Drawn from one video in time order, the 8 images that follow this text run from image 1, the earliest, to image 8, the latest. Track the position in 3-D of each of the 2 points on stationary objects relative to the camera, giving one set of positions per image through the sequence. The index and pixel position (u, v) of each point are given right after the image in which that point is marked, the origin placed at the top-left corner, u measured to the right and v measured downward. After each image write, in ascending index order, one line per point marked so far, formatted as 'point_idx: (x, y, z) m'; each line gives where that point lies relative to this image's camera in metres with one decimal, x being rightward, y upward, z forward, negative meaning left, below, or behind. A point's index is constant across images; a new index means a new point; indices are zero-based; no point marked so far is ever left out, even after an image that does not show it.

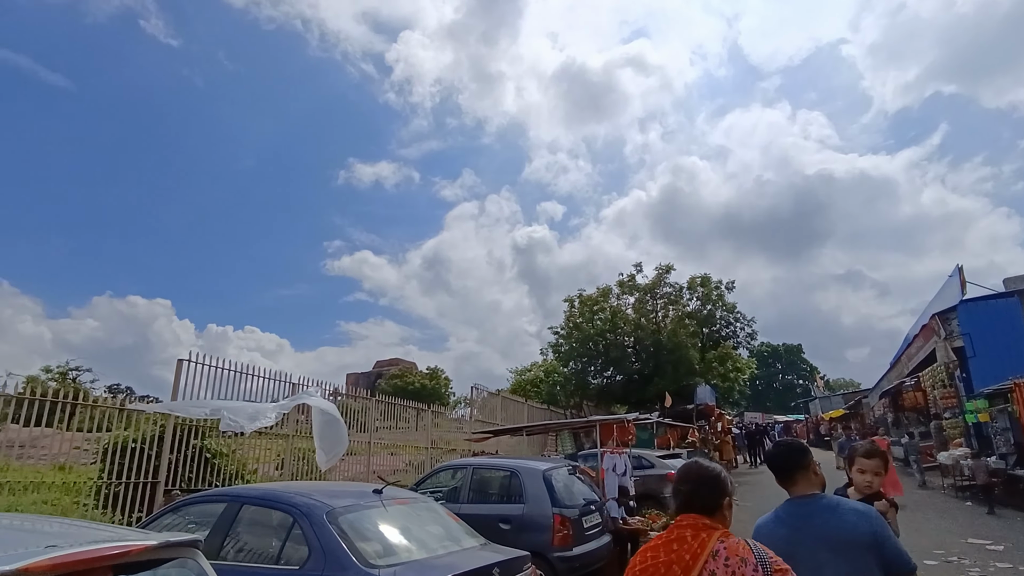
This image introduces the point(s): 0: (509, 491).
0: (0.0, -2.5, +7.7) m
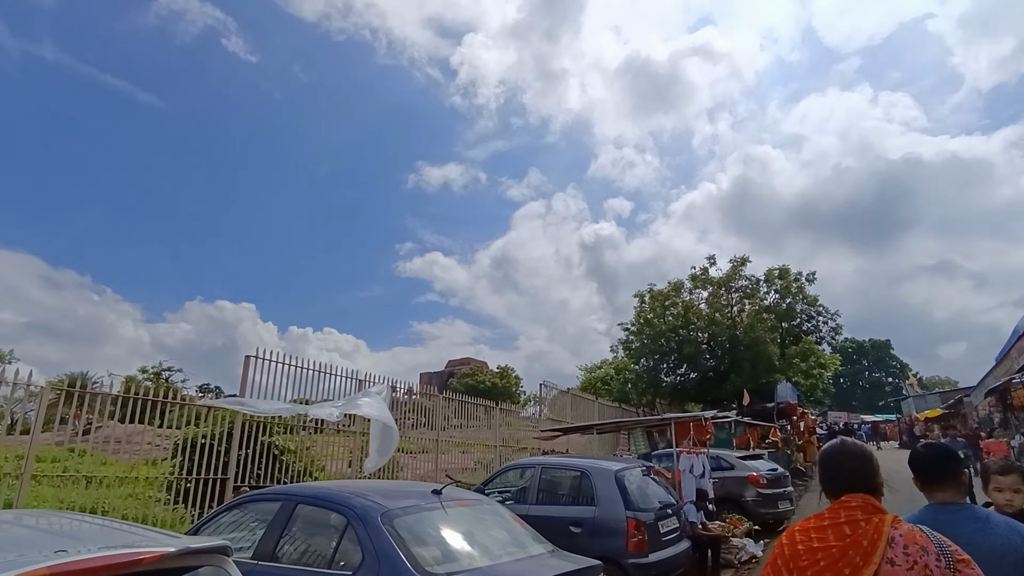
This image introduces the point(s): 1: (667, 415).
0: (+0.8, -2.4, +7.3) m
1: (+2.2, -1.8, +9.1) m
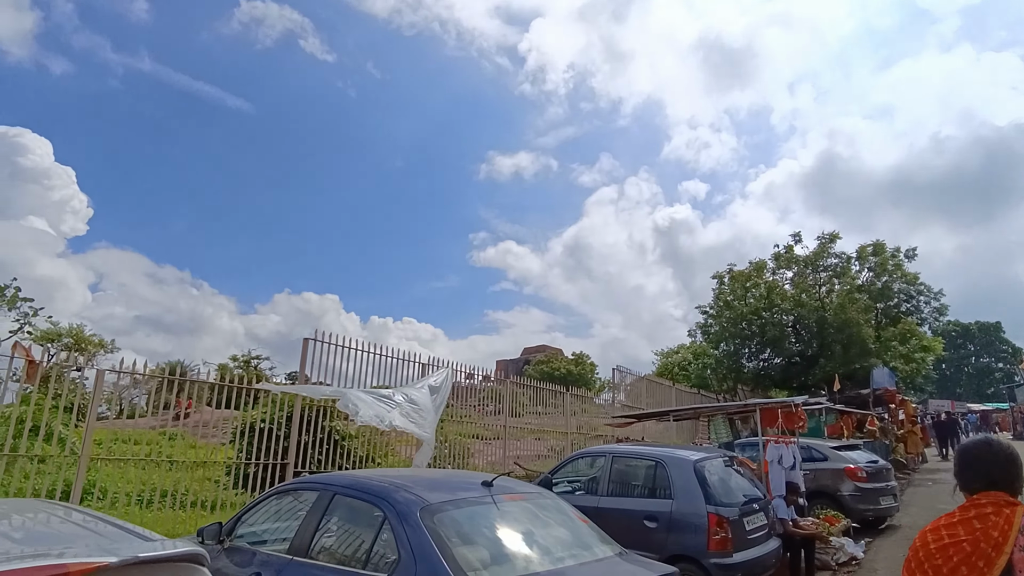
0: (+1.5, -2.1, +6.7) m
1: (+3.2, -1.5, +8.4) m
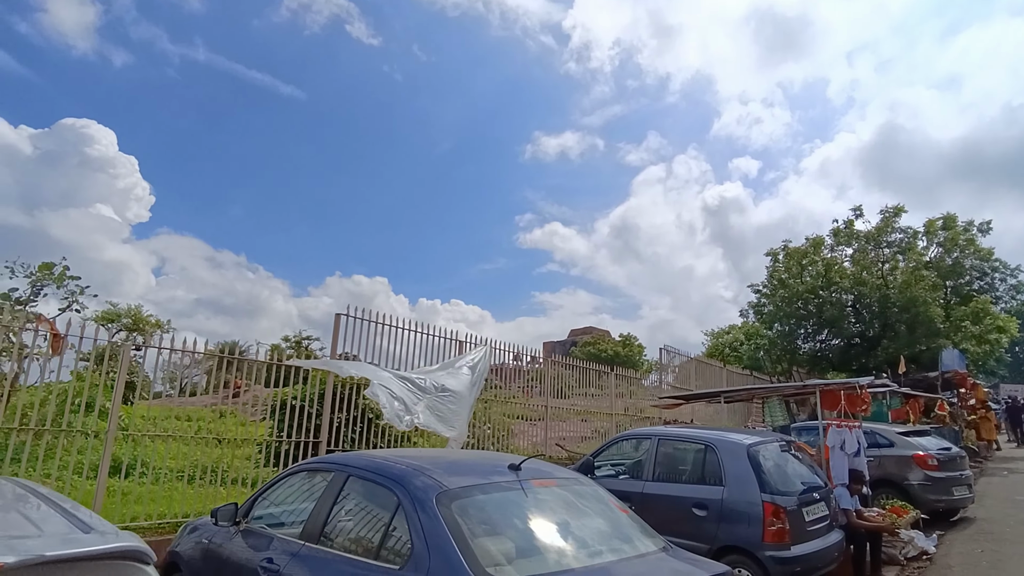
0: (+1.9, -1.8, +6.3) m
1: (+3.7, -1.2, +7.8) m
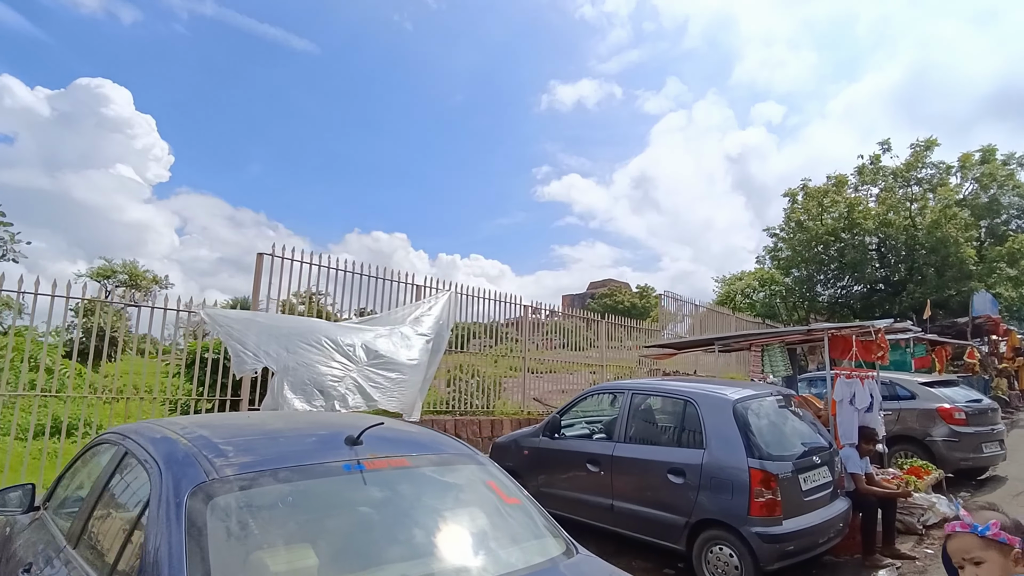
0: (+1.4, -1.2, +5.3) m
1: (+3.2, -0.4, +6.7) m
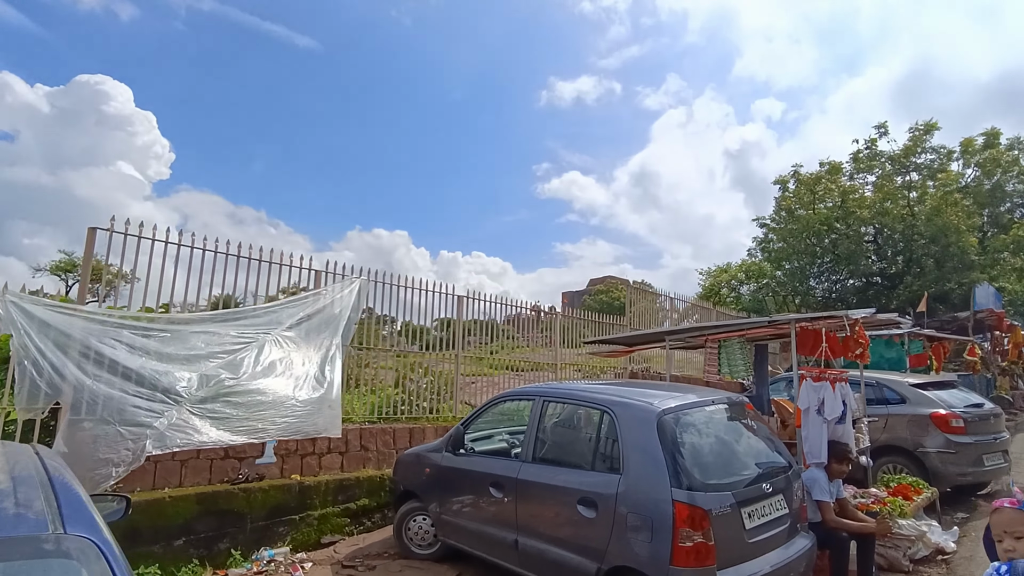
0: (+0.6, -1.0, +4.1) m
1: (+2.4, -0.3, +5.5) m
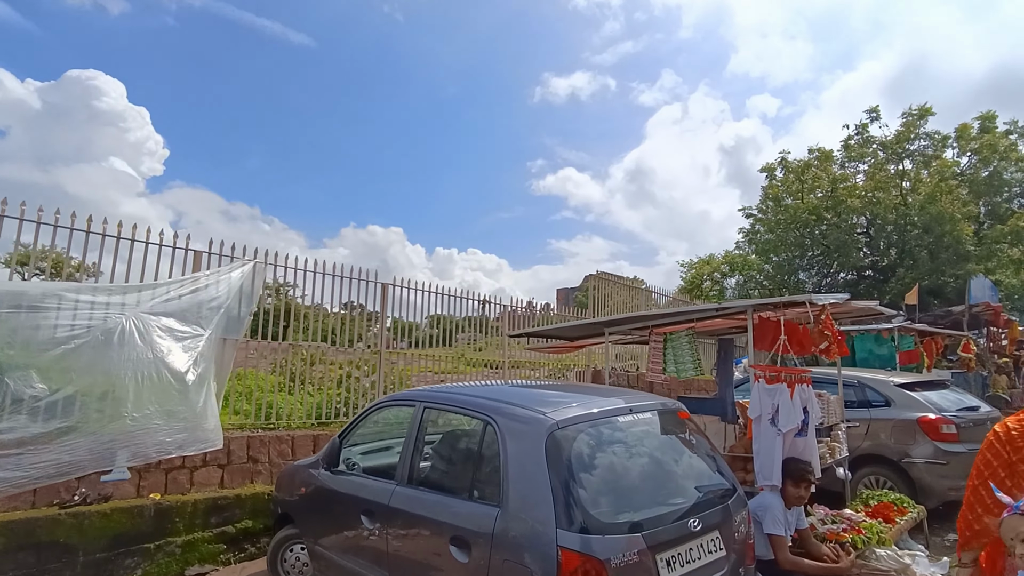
0: (-0.1, -0.9, +3.2) m
1: (+1.7, -0.1, +4.6) m
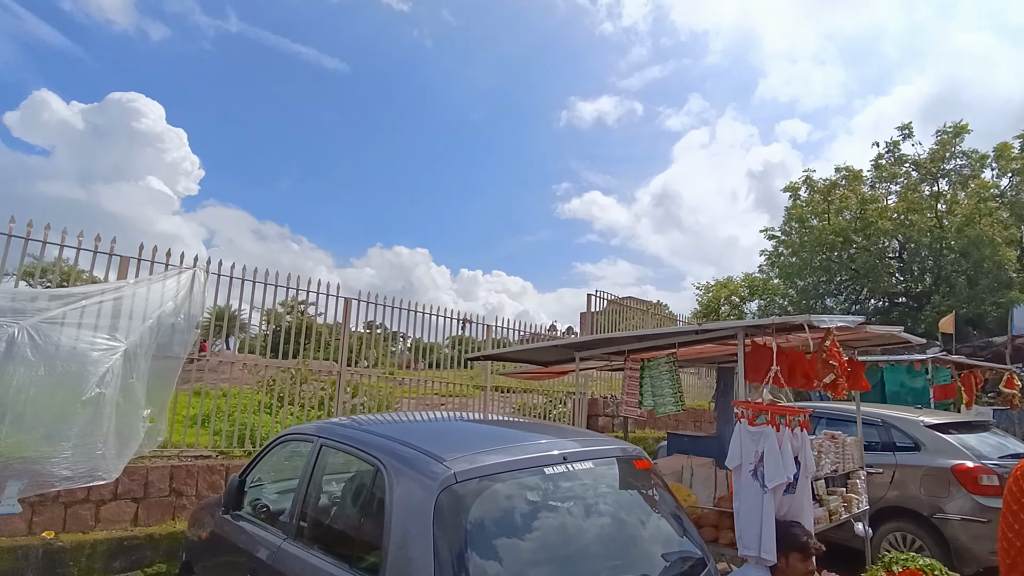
0: (-0.5, -0.9, +2.5) m
1: (+1.3, -0.2, +3.8) m
